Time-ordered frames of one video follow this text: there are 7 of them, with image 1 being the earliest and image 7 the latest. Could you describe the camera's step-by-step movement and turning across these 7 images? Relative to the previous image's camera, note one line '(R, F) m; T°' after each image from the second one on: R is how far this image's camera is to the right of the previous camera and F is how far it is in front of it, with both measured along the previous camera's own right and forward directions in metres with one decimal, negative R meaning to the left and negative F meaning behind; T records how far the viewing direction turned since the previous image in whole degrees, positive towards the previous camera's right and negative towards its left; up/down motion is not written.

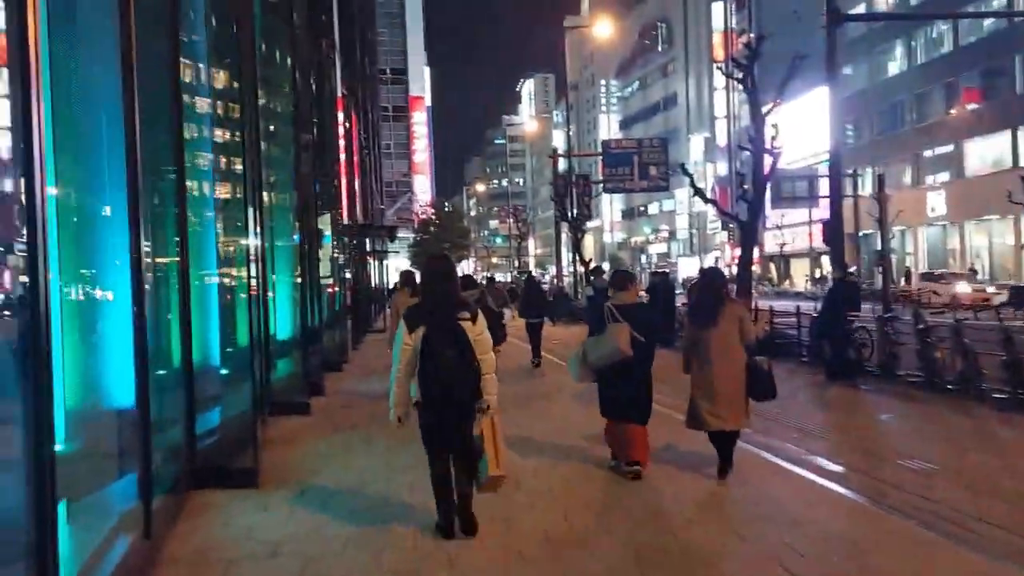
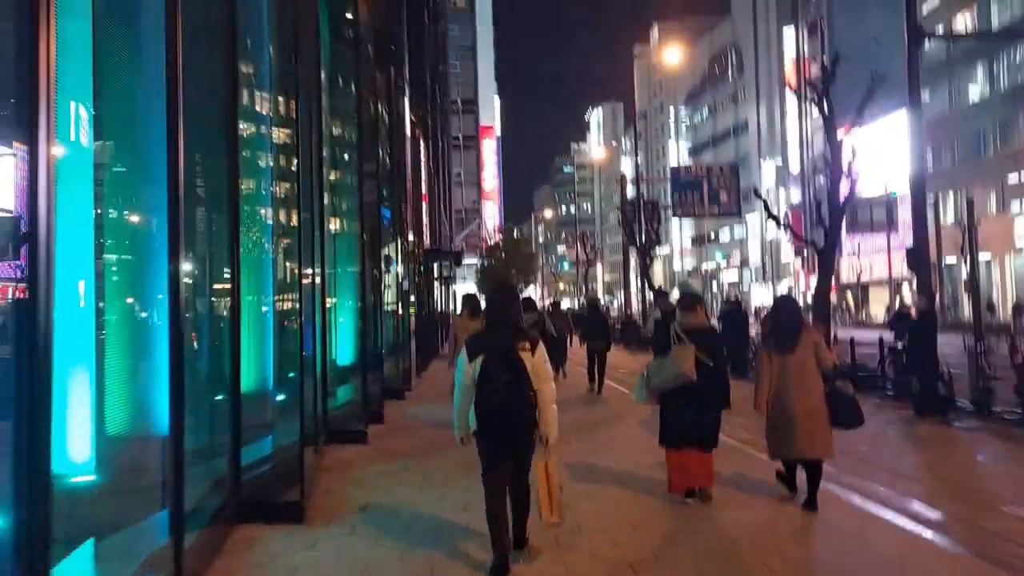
(0.0, +0.3) m; -5°
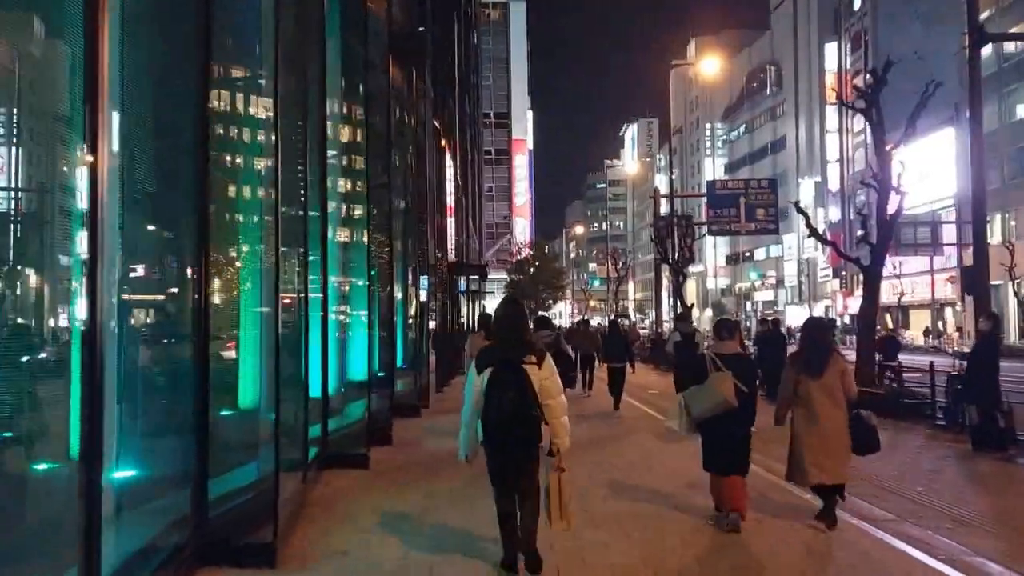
(+0.1, +0.8) m; -2°
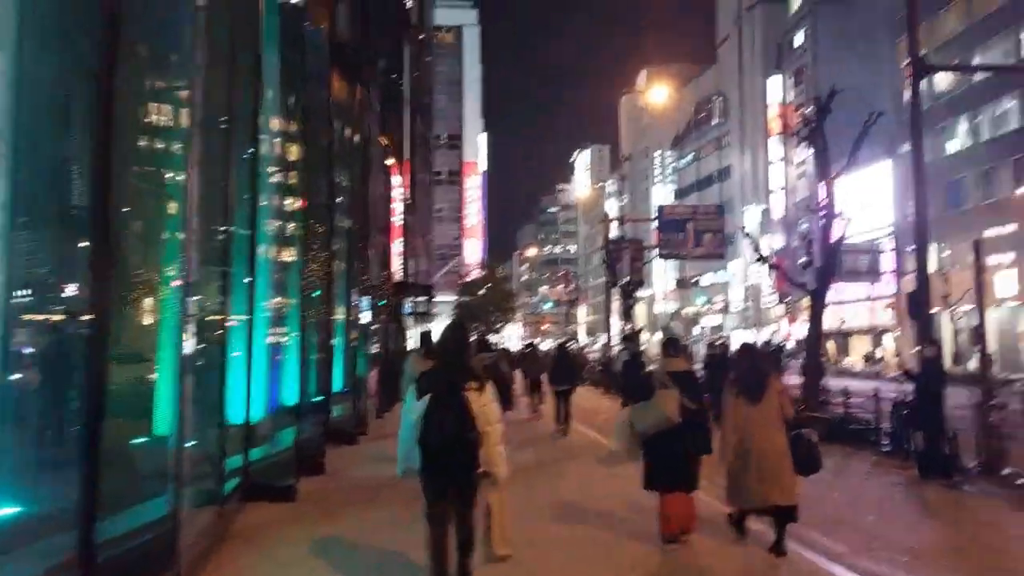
(+0.1, +0.4) m; +3°
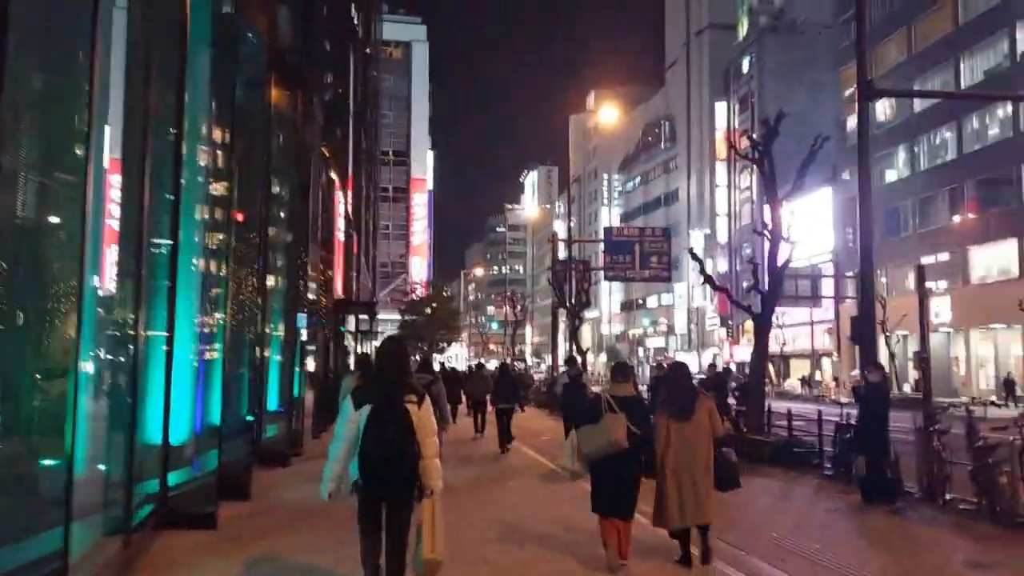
(+0.1, +0.4) m; +4°
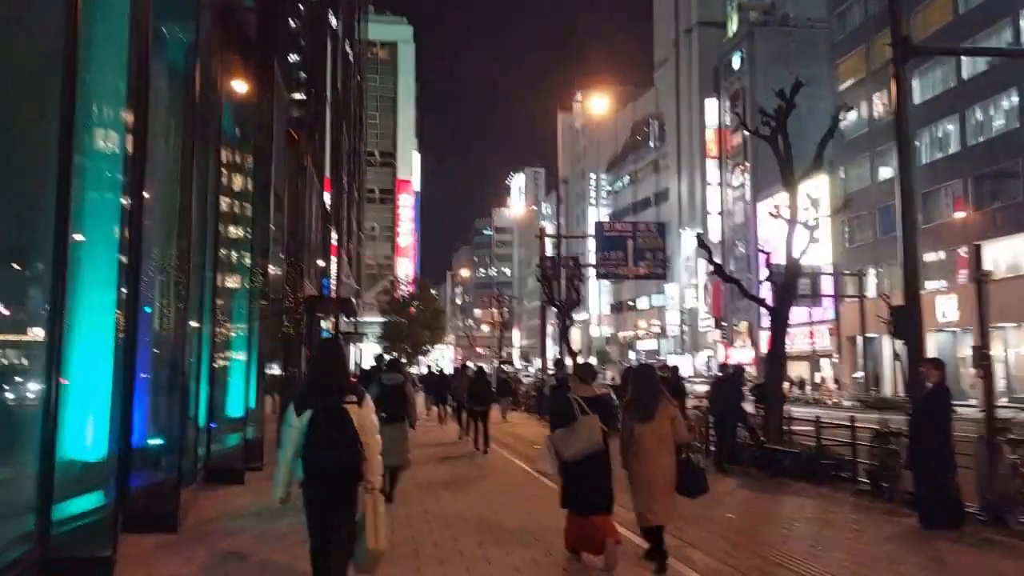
(0.0, +1.9) m; +1°
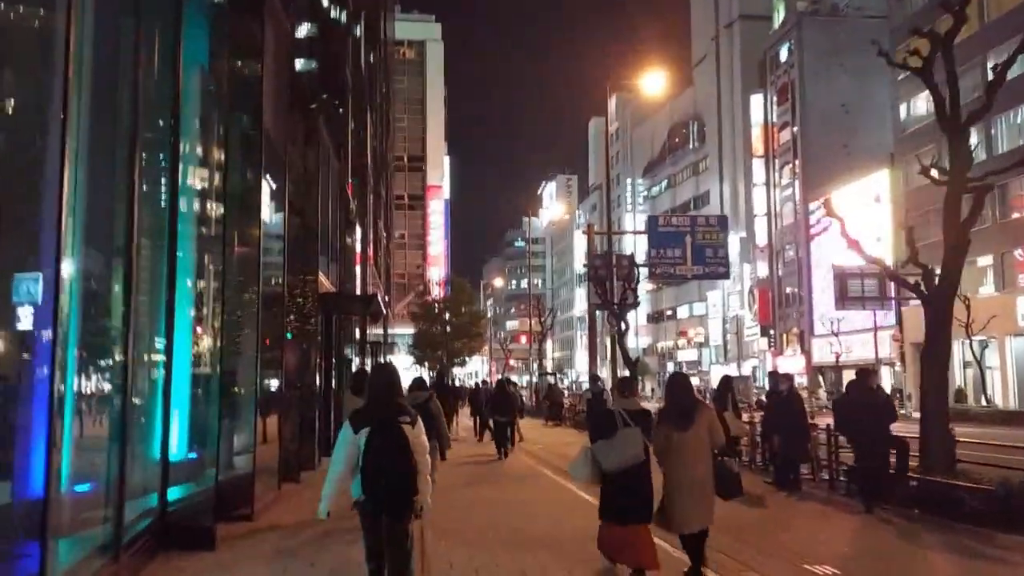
(-0.6, +3.5) m; -2°
